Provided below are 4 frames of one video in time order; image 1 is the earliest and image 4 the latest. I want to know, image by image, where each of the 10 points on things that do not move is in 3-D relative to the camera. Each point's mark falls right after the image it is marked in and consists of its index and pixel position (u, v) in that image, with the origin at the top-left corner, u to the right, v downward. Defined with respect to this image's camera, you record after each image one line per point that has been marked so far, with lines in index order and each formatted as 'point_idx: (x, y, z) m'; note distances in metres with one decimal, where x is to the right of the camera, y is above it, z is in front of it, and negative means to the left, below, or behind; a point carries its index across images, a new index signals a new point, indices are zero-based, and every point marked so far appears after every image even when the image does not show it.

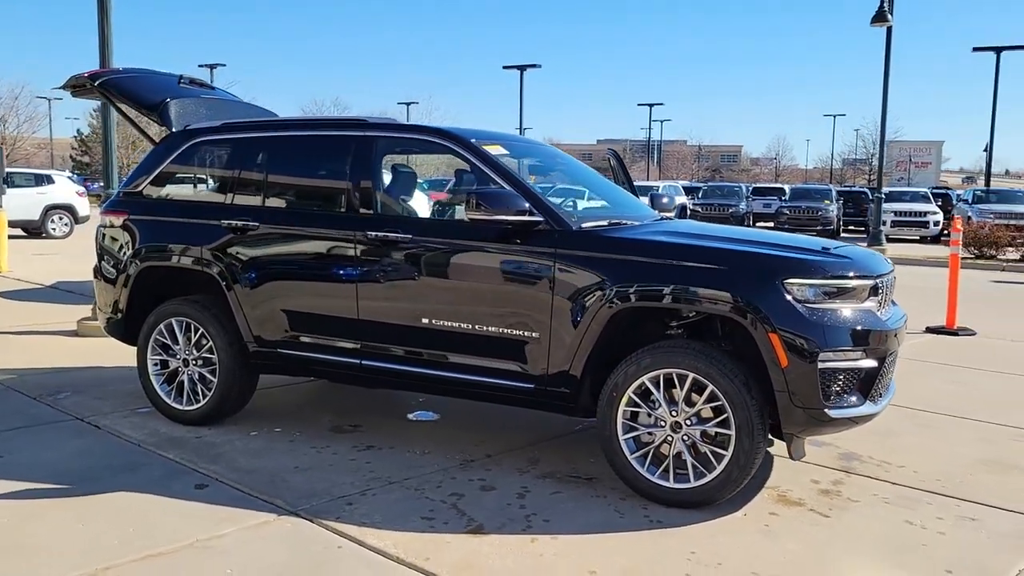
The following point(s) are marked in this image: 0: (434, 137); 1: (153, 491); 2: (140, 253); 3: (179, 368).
0: (-0.4, +0.8, +4.9) m
1: (-1.7, -0.9, +4.3) m
2: (-2.2, +0.2, +5.5) m
3: (-2.0, -0.5, +5.4) m
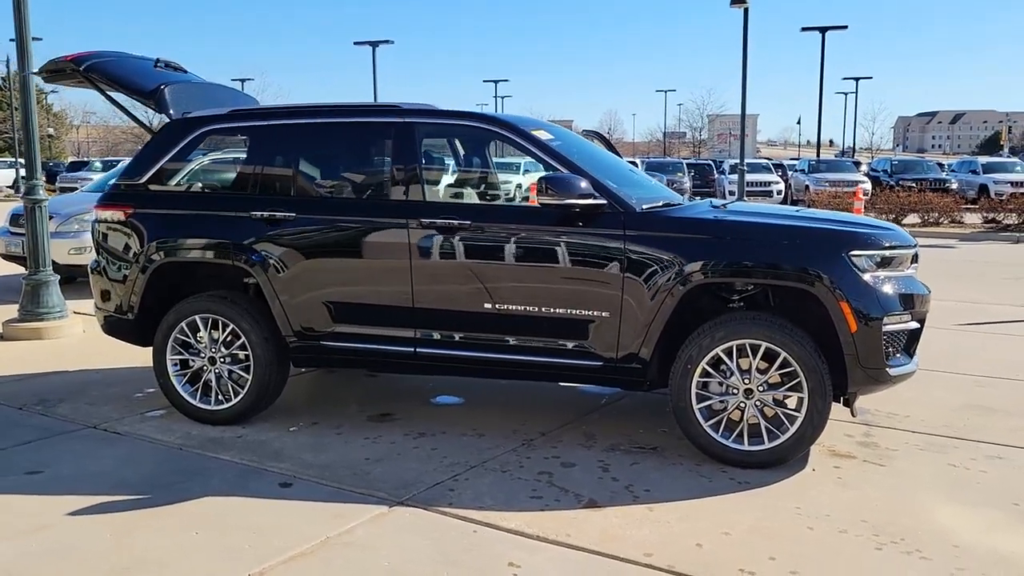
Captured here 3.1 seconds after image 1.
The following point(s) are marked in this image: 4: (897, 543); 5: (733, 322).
0: (-0.2, +0.9, +5.0) m
1: (-1.2, -0.9, +4.2) m
2: (-2.0, +0.2, +5.2) m
3: (-1.8, -0.4, +5.2) m
4: (+1.5, -1.0, +3.6) m
5: (+1.1, -0.2, +4.5) m
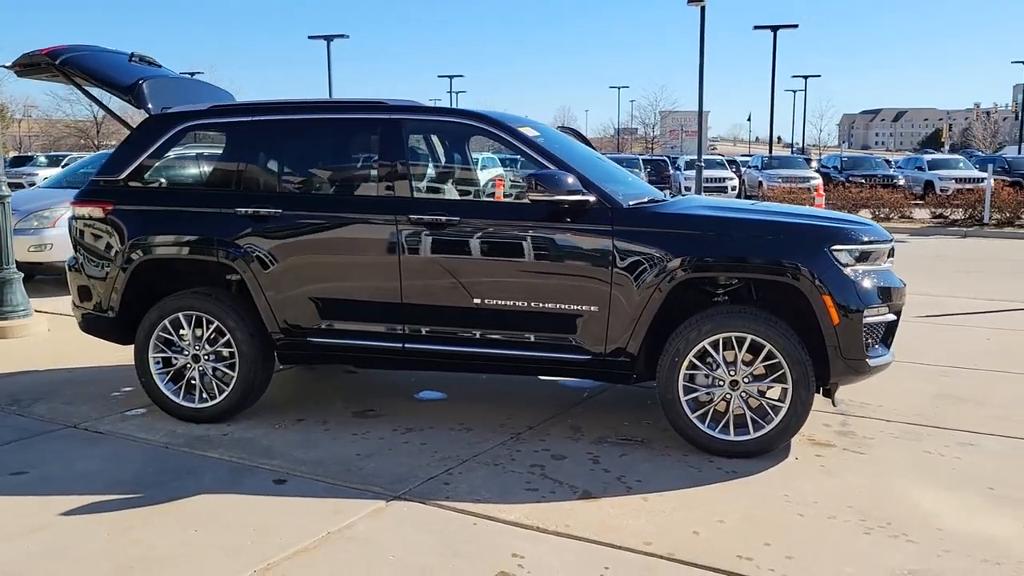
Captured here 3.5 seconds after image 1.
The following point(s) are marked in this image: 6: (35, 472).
0: (-0.2, +0.9, +5.0) m
1: (-1.3, -0.9, +4.2) m
2: (-2.1, +0.2, +5.2) m
3: (-1.8, -0.4, +5.2) m
4: (+1.5, -1.0, +3.7) m
5: (+1.0, -0.1, +4.6) m
6: (-2.3, -0.9, +4.4) m
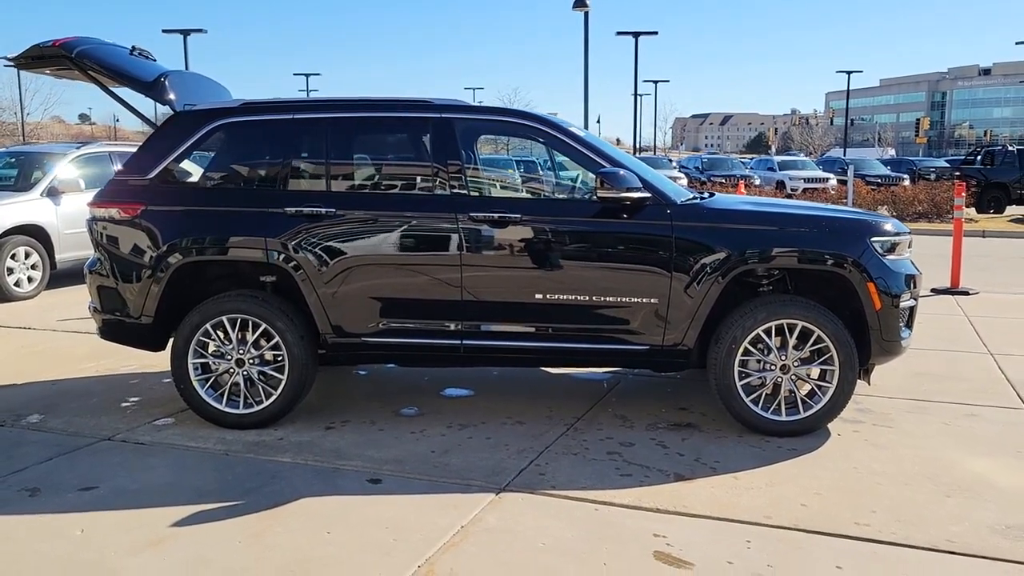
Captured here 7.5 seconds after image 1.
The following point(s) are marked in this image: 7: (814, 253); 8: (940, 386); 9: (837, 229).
0: (0.0, +0.9, +5.1) m
1: (-0.8, -0.9, +4.1) m
2: (-1.8, +0.2, +5.0) m
3: (-1.5, -0.4, +5.0) m
4: (+2.0, -0.9, +4.1) m
5: (+1.4, -0.1, +4.9) m
6: (-1.9, -0.9, +4.2) m
7: (+1.6, +0.2, +4.9) m
8: (+2.8, -0.7, +6.1) m
9: (+1.7, +0.3, +4.9) m
